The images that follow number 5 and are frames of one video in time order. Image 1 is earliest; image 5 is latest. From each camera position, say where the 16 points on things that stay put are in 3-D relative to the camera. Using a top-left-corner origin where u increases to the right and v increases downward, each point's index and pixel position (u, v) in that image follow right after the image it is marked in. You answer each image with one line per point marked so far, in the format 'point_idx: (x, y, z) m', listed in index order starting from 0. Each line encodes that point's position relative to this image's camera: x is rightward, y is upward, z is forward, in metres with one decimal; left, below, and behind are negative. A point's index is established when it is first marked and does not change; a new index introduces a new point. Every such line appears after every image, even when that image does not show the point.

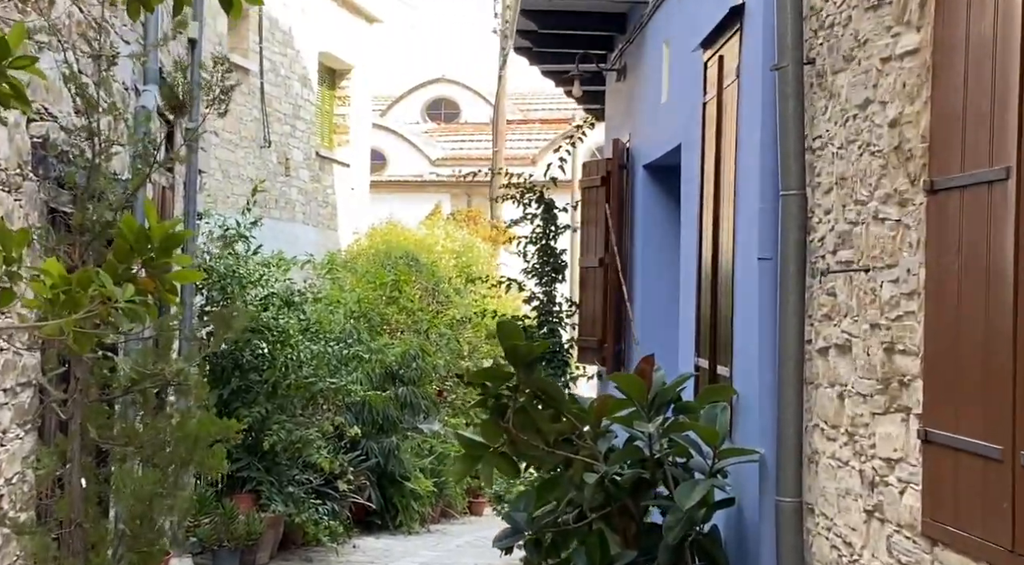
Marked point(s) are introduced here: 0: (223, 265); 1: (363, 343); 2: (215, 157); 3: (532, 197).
0: (-1.9, +0.1, +10.8) m
1: (-1.1, -0.5, +12.4) m
2: (-2.5, +1.0, +13.8) m
3: (+0.1, +0.6, +10.9) m
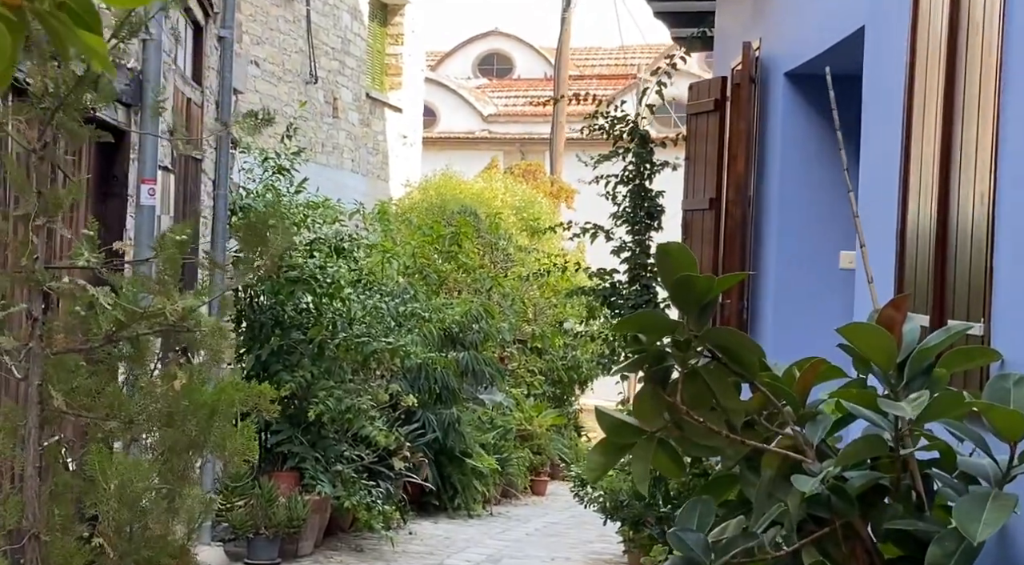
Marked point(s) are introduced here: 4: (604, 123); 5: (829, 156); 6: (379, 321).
0: (-1.4, +0.4, +9.2) m
1: (-0.6, -0.1, +10.8) m
2: (-1.9, +1.4, +12.2) m
3: (+0.6, +0.9, +9.2) m
4: (+0.5, +0.9, +9.3) m
5: (+1.3, +0.5, +6.9) m
6: (-0.8, -0.2, +9.8) m
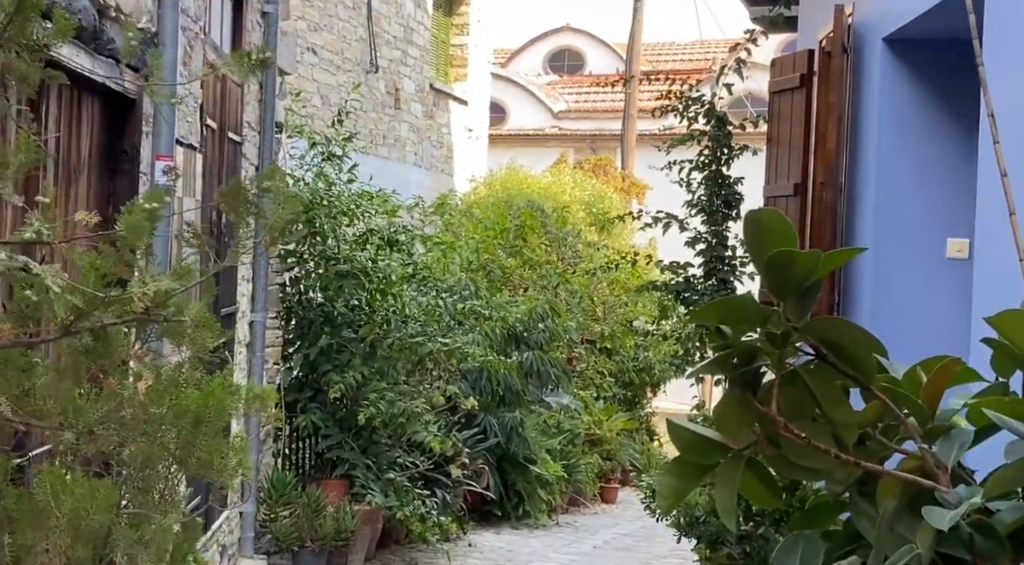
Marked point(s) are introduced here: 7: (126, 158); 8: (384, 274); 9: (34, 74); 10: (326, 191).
0: (-1.1, +0.5, +8.6) m
1: (-0.2, -0.1, +10.1) m
2: (-1.4, +1.4, +11.6) m
3: (+1.0, +0.9, +8.5) m
4: (+0.9, +0.9, +8.5) m
5: (+1.6, +0.6, +6.1) m
6: (-0.4, -0.2, +9.1) m
7: (-1.2, +0.4, +5.0) m
8: (-0.7, +0.1, +8.7) m
9: (-0.9, +0.4, +3.1) m
10: (-1.0, +0.5, +8.7) m
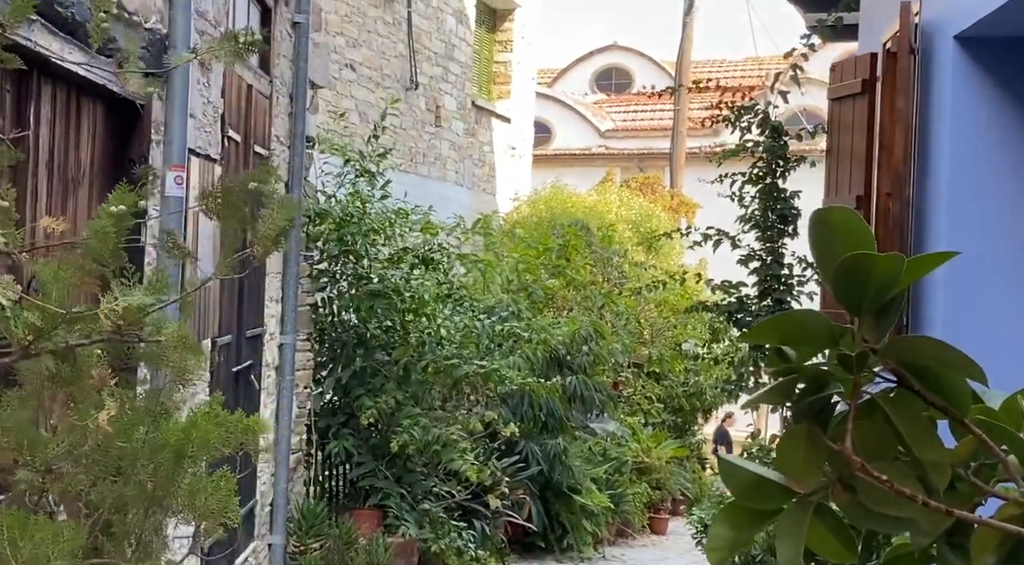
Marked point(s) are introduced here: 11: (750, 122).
0: (-0.8, +0.4, +8.2) m
1: (+0.1, -0.2, +9.7) m
2: (-1.1, +1.3, +11.2) m
3: (+1.2, +0.8, +8.1) m
4: (+1.1, +0.8, +8.1) m
5: (+1.7, +0.5, +5.7) m
6: (-0.2, -0.3, +8.7) m
7: (-1.1, +0.3, +4.6) m
8: (-0.5, -0.1, +8.4) m
9: (-0.8, +0.4, +2.7) m
10: (-0.8, +0.4, +8.4) m
11: (+1.2, +0.8, +8.1) m
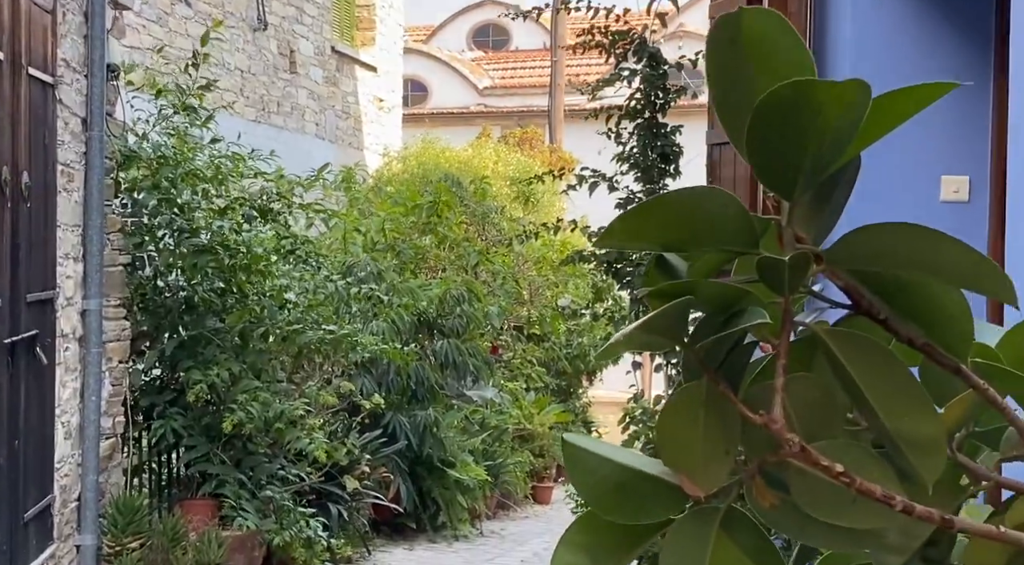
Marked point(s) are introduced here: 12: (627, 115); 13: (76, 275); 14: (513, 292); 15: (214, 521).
0: (-1.5, +0.6, +7.1) m
1: (-0.7, 0.0, +8.6) m
2: (-2.0, +1.5, +10.0) m
3: (+0.5, +1.0, +7.0) m
4: (+0.4, +1.1, +7.1) m
5: (+1.2, +0.7, +4.7) m
6: (-0.9, -0.1, +7.6) m
7: (-1.5, +0.4, +3.5) m
8: (-1.1, +0.2, +7.2) m
9: (-1.1, +0.5, +1.6) m
10: (-1.4, +0.6, +7.2) m
11: (+0.5, +1.0, +7.1) m
12: (+0.5, +0.7, +7.0) m
13: (-1.7, 0.0, +6.3) m
14: (0.0, 0.0, +10.7) m
15: (-1.3, -1.0, +7.0) m
